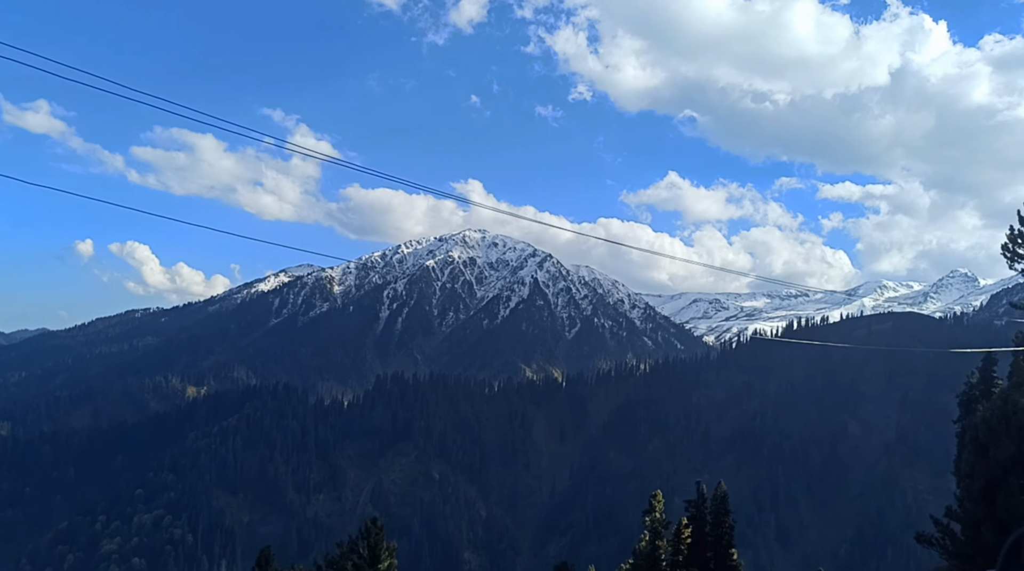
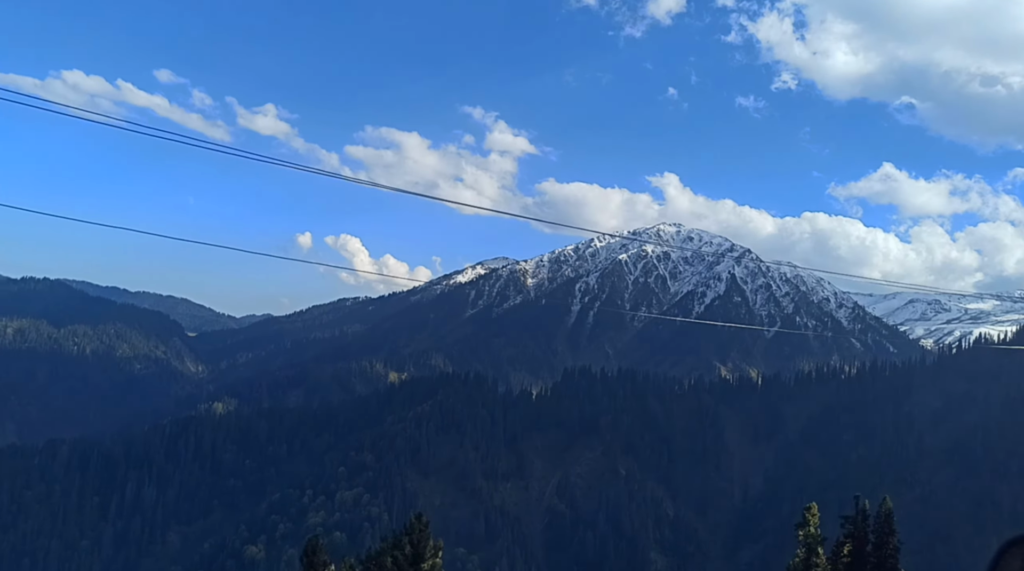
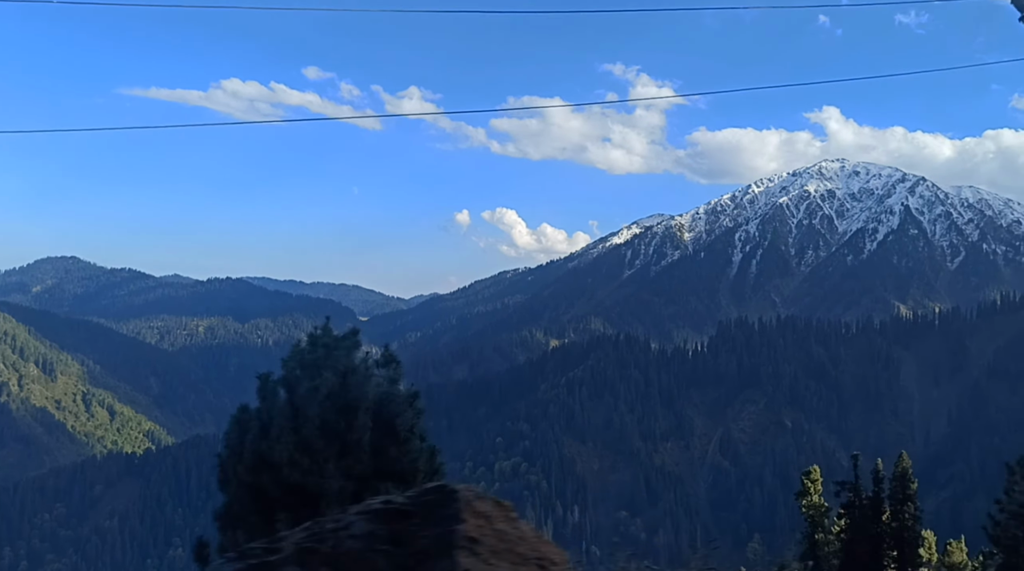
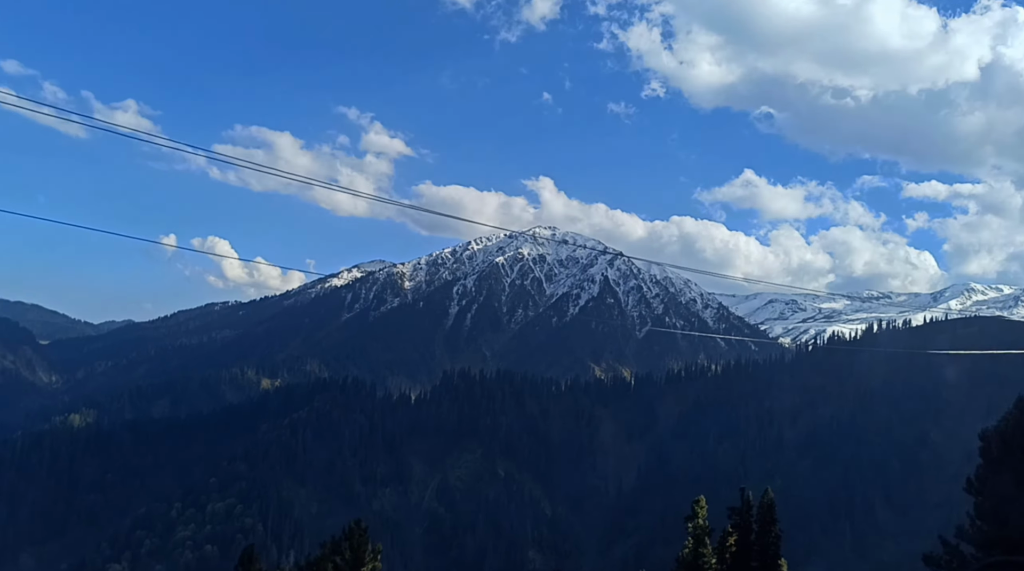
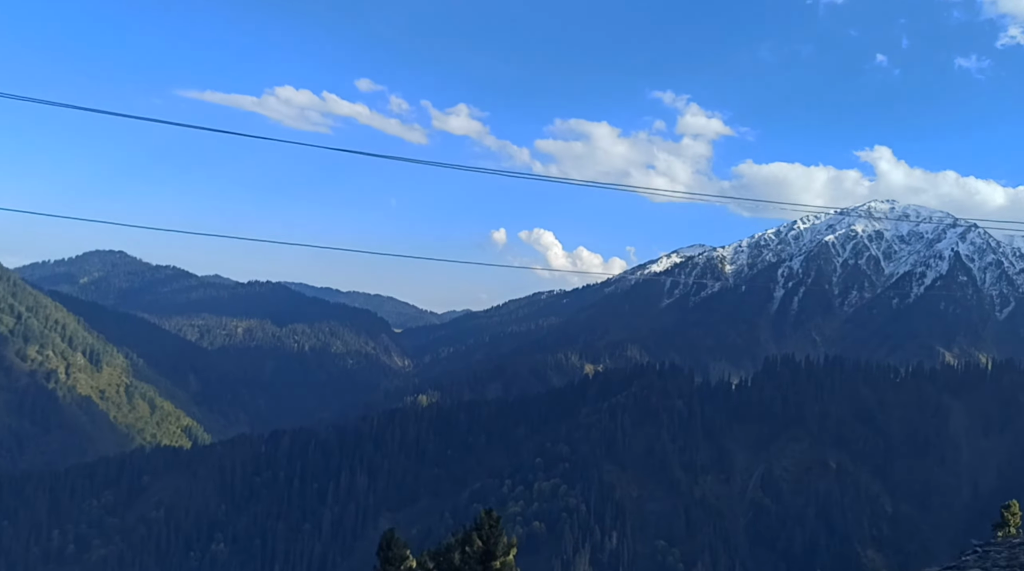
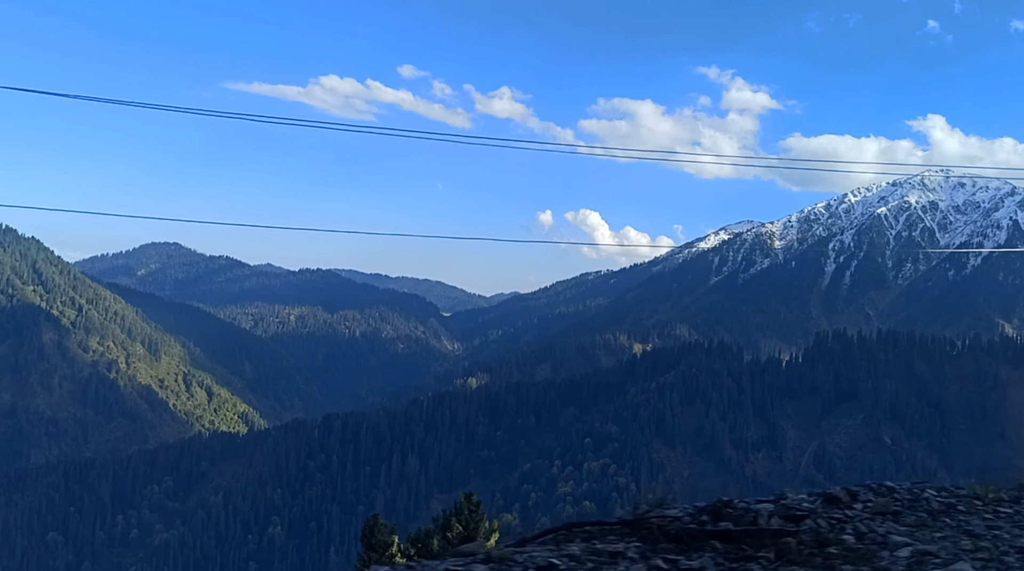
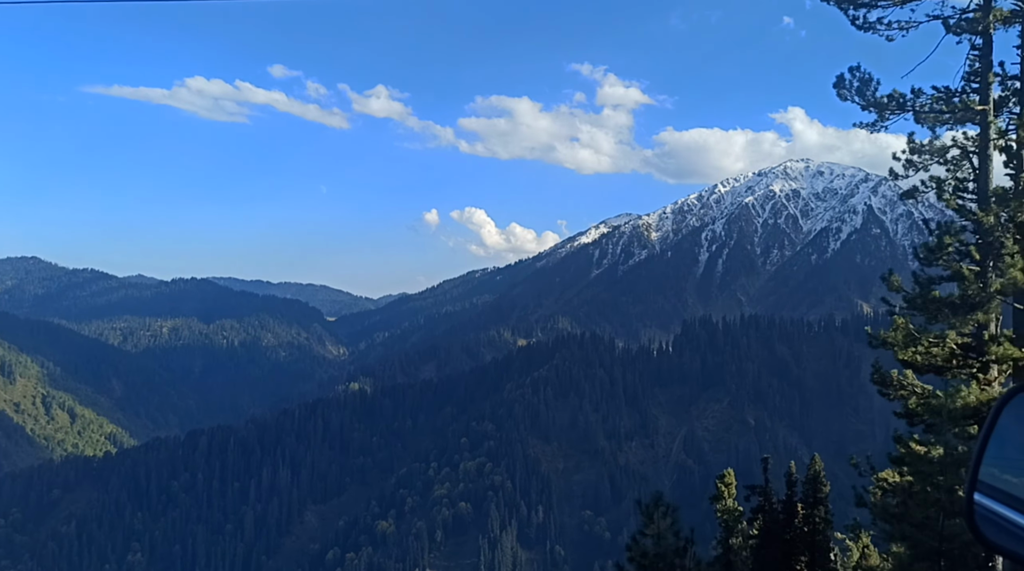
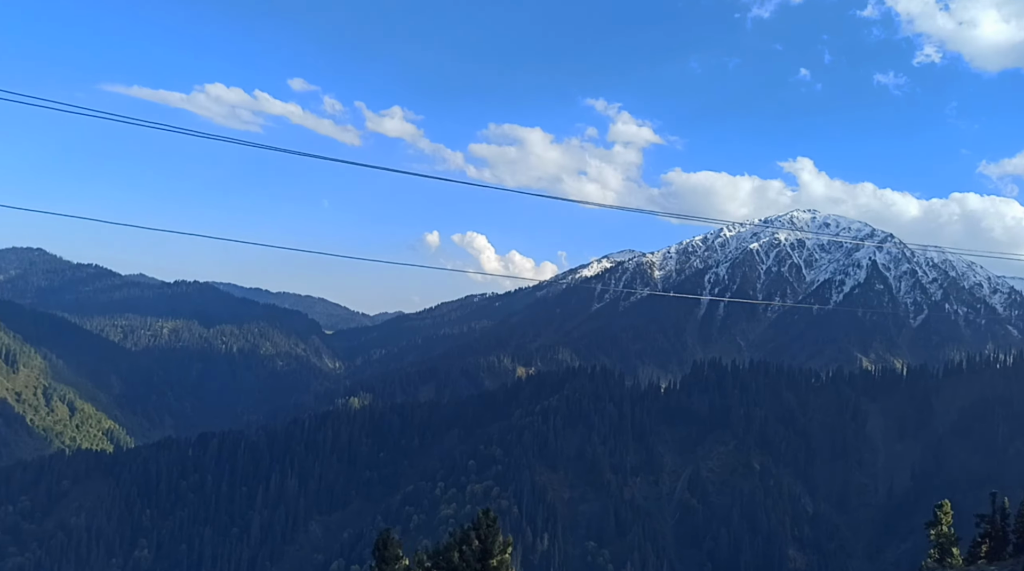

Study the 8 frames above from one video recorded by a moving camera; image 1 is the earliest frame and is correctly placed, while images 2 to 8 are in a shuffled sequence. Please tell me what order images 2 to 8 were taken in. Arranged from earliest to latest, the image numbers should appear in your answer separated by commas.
4, 2, 8, 5, 6, 3, 7
